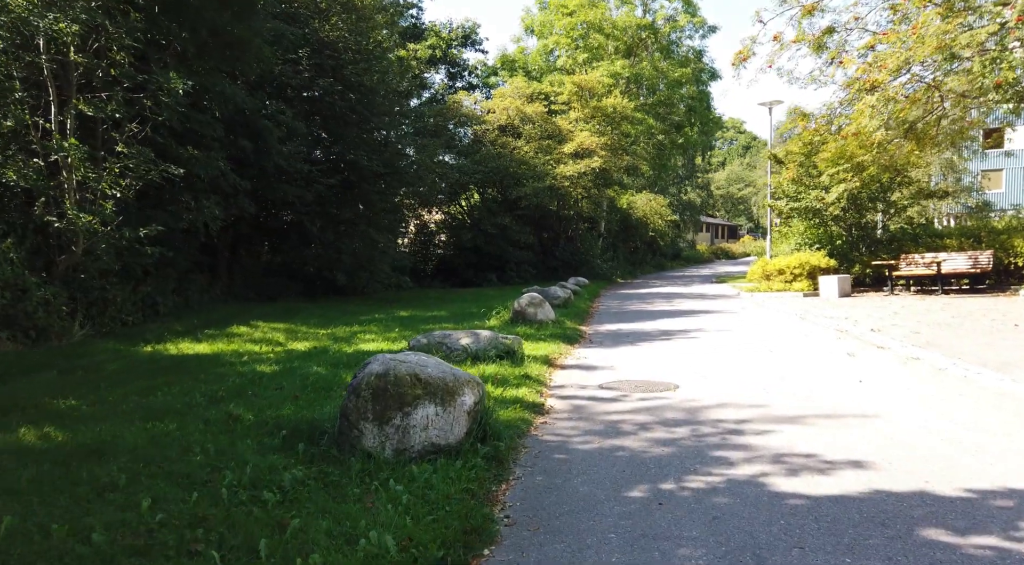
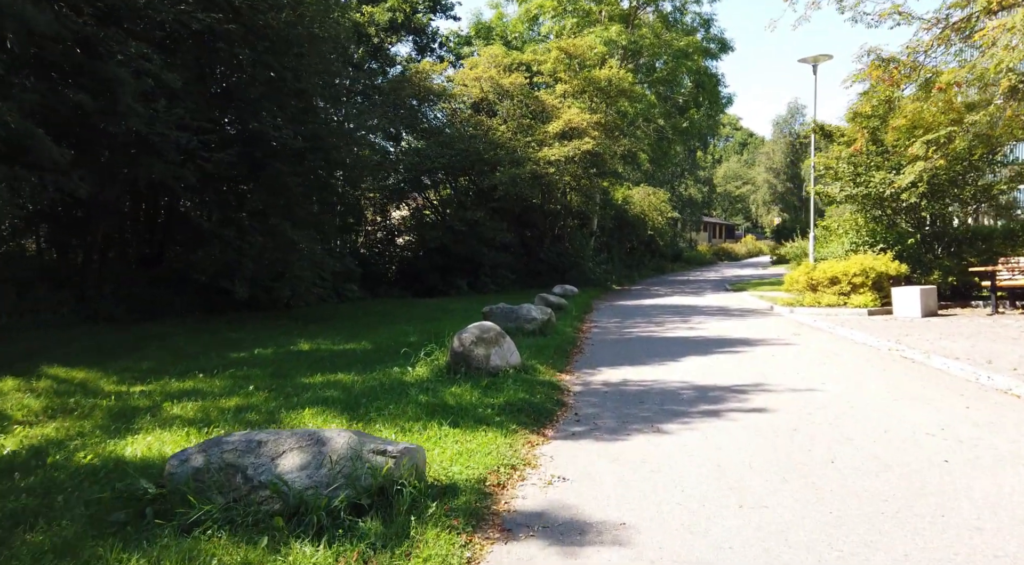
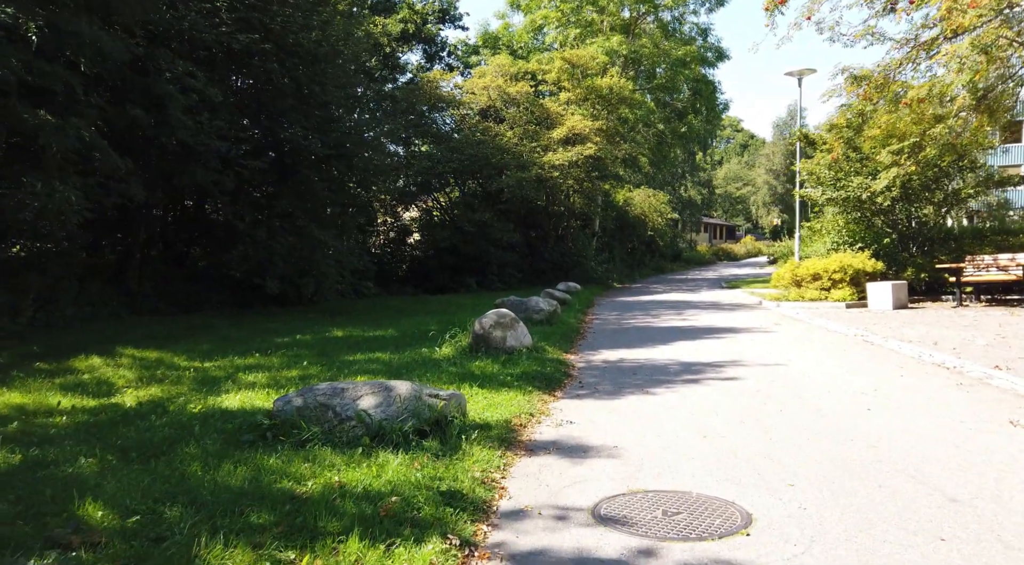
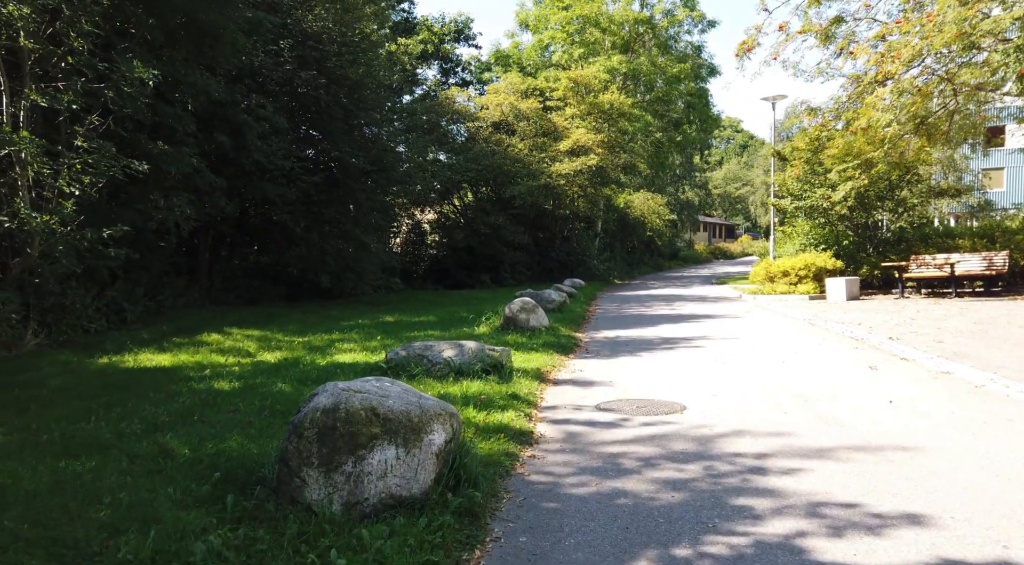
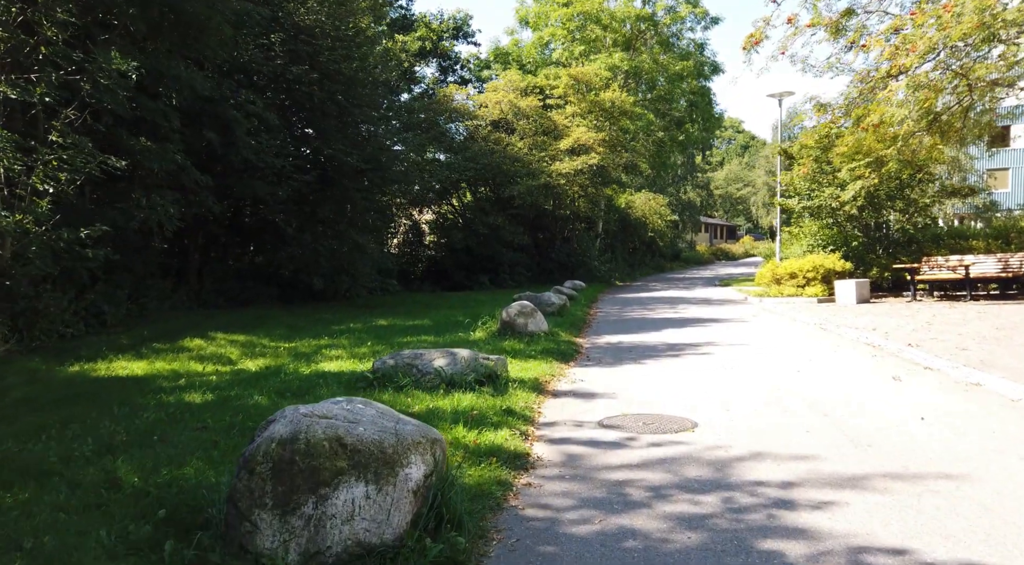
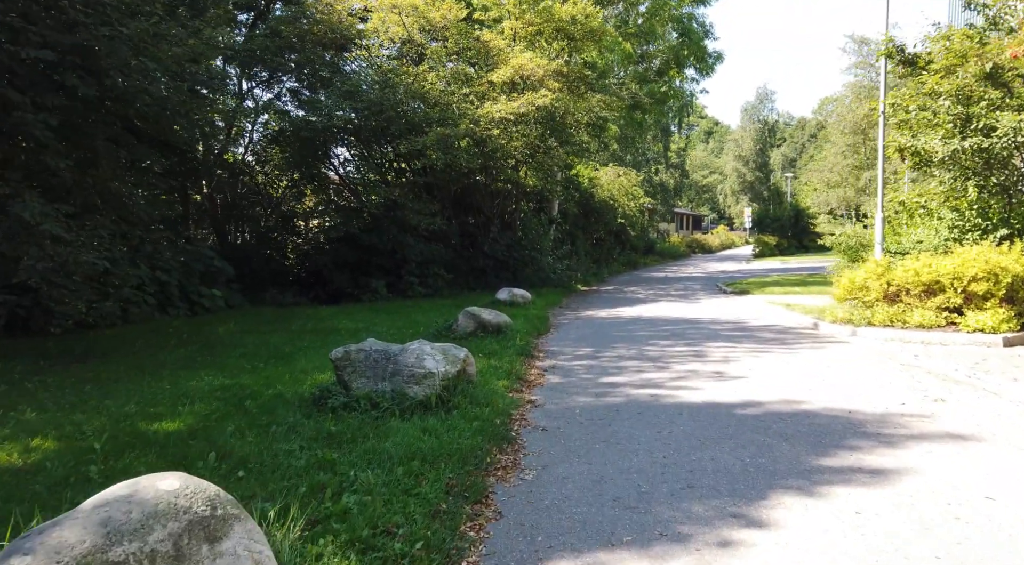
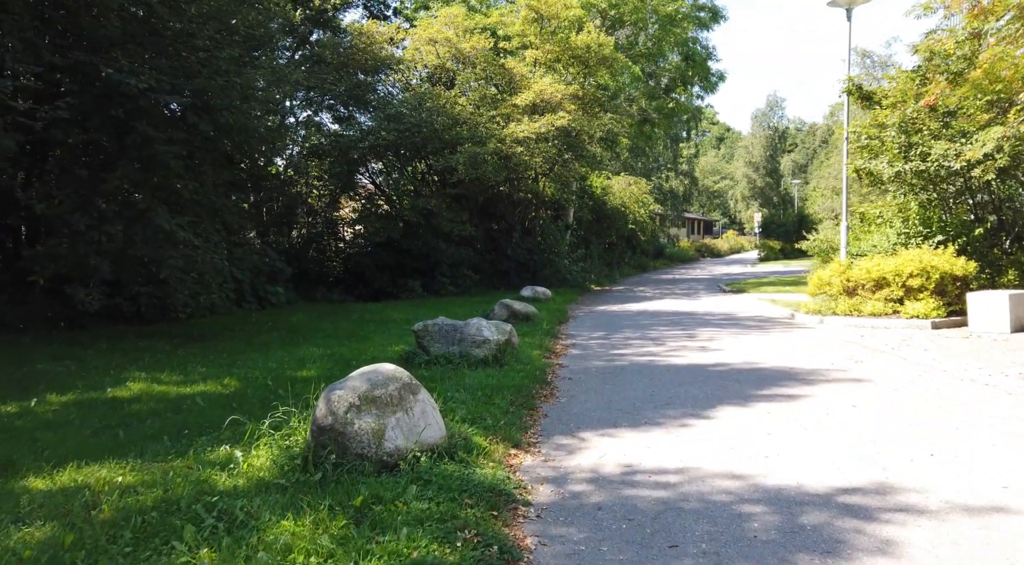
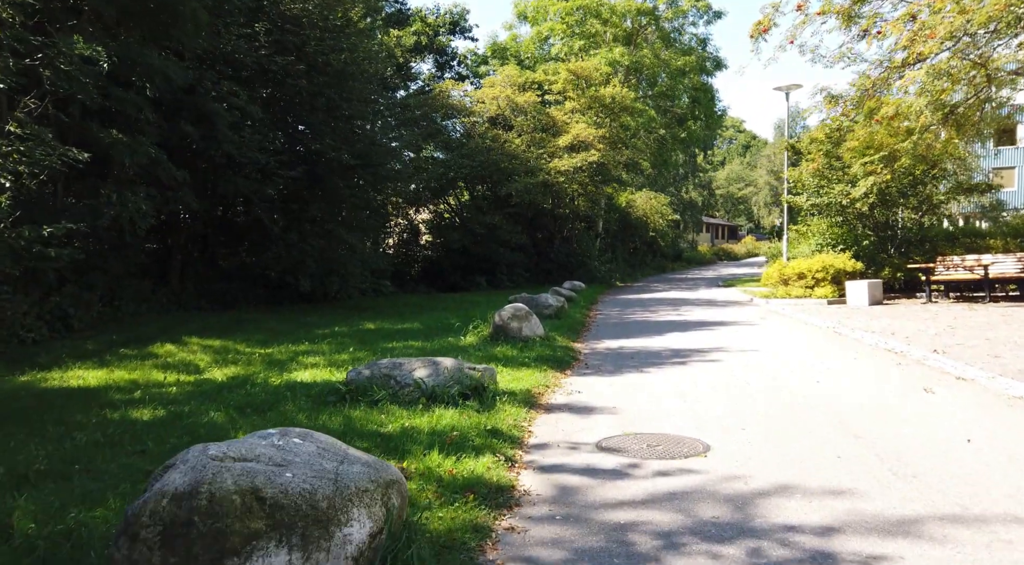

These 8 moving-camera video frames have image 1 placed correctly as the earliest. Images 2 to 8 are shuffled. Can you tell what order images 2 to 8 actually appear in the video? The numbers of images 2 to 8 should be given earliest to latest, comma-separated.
4, 5, 8, 3, 2, 7, 6
